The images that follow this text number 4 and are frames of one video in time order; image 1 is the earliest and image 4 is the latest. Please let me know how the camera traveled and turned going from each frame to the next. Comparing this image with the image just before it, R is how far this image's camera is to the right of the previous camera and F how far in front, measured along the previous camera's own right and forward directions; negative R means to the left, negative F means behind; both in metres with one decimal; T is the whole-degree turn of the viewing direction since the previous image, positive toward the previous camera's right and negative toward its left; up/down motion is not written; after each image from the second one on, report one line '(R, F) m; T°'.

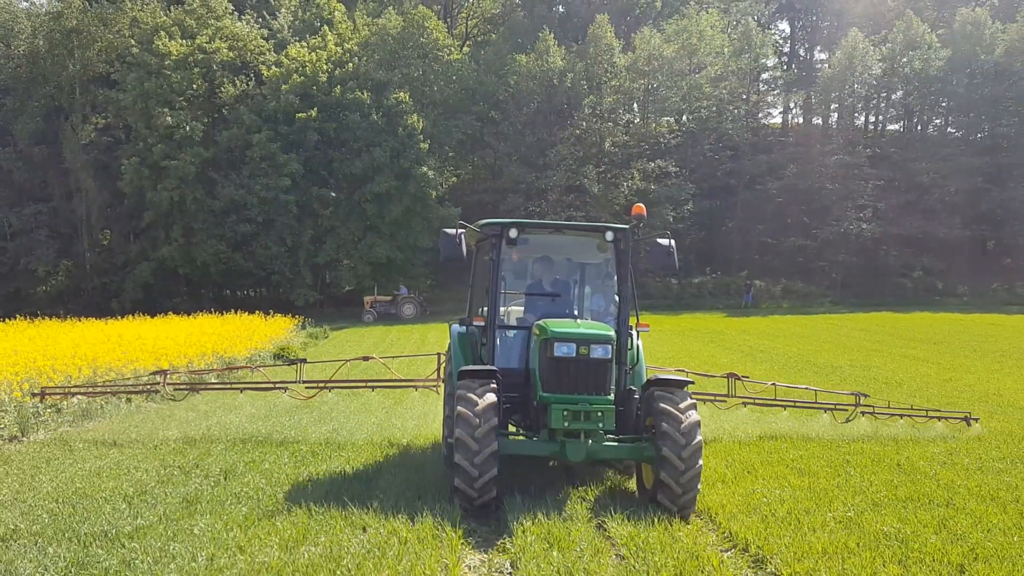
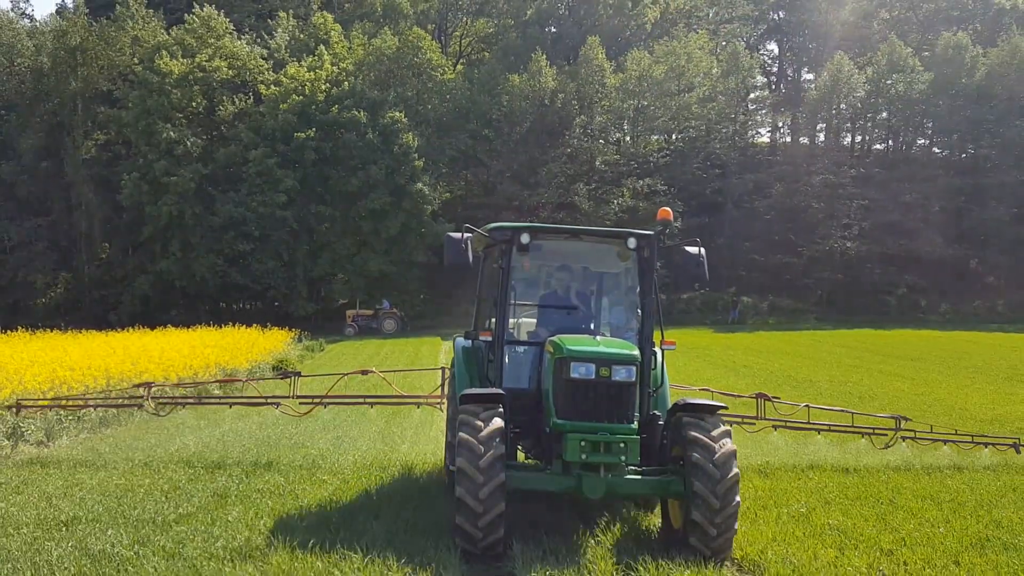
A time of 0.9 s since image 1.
(0.0, -0.6) m; +1°
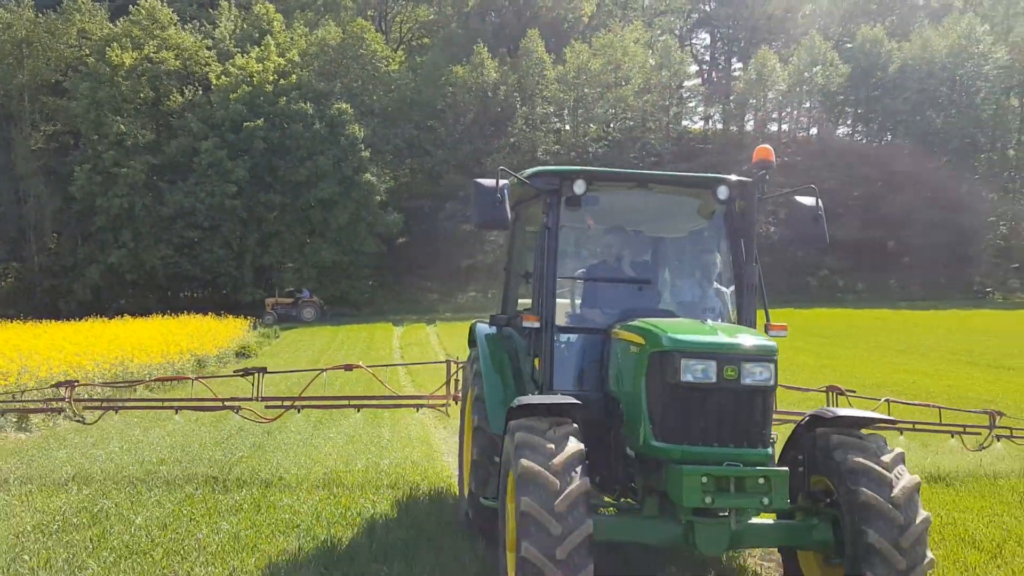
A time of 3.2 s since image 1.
(-0.2, -1.6) m; +4°
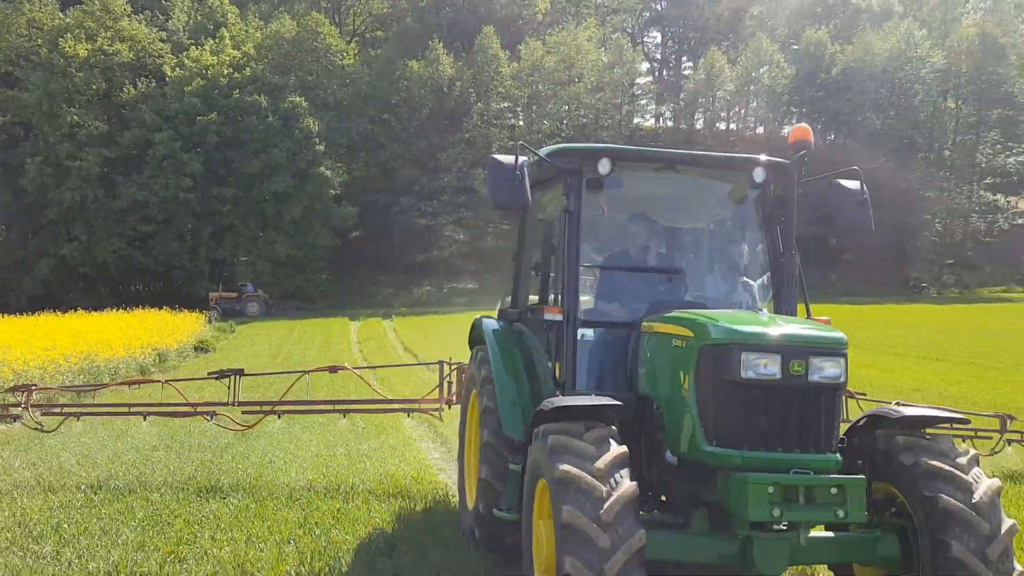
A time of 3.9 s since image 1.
(0.0, -0.7) m; +3°
